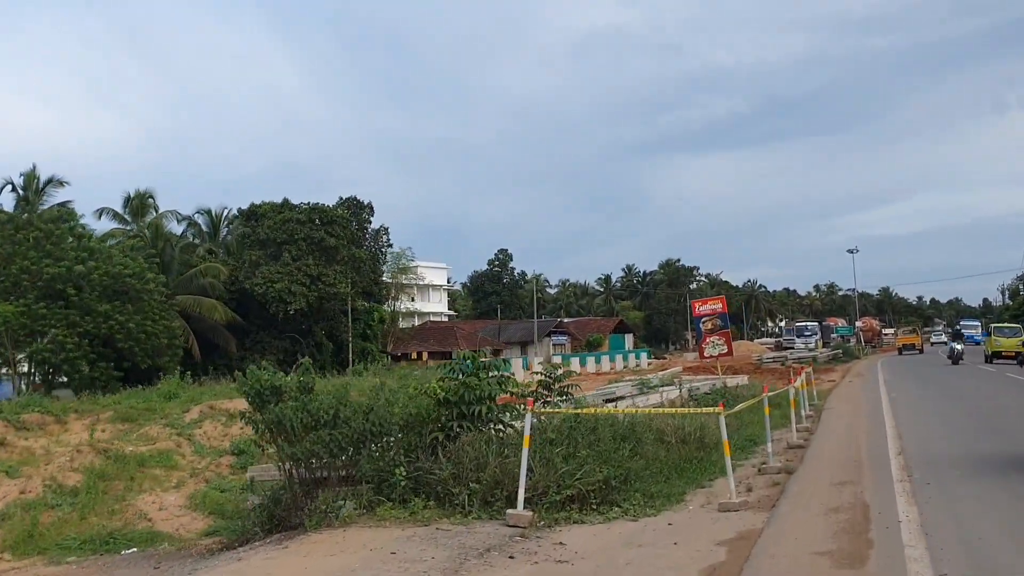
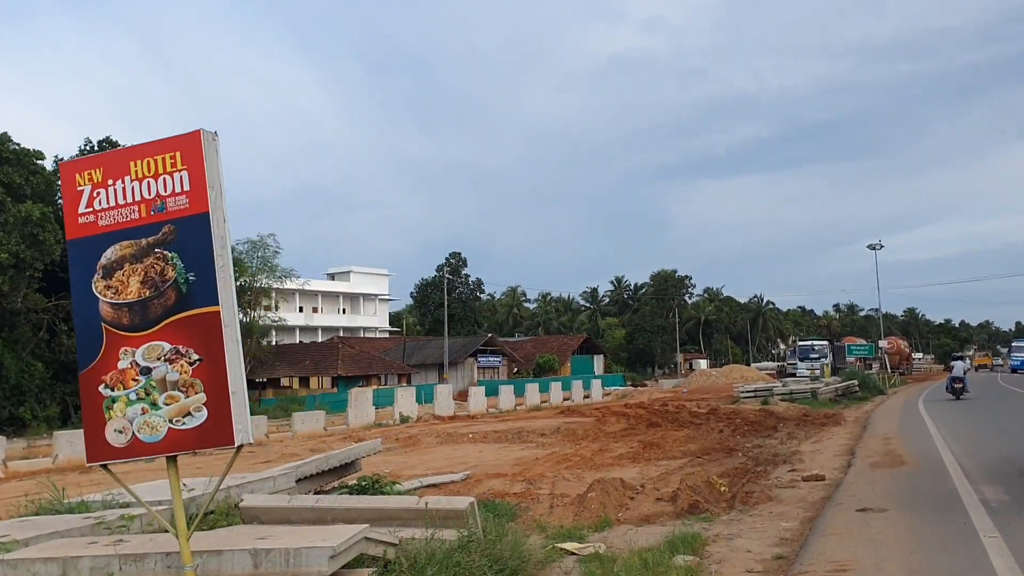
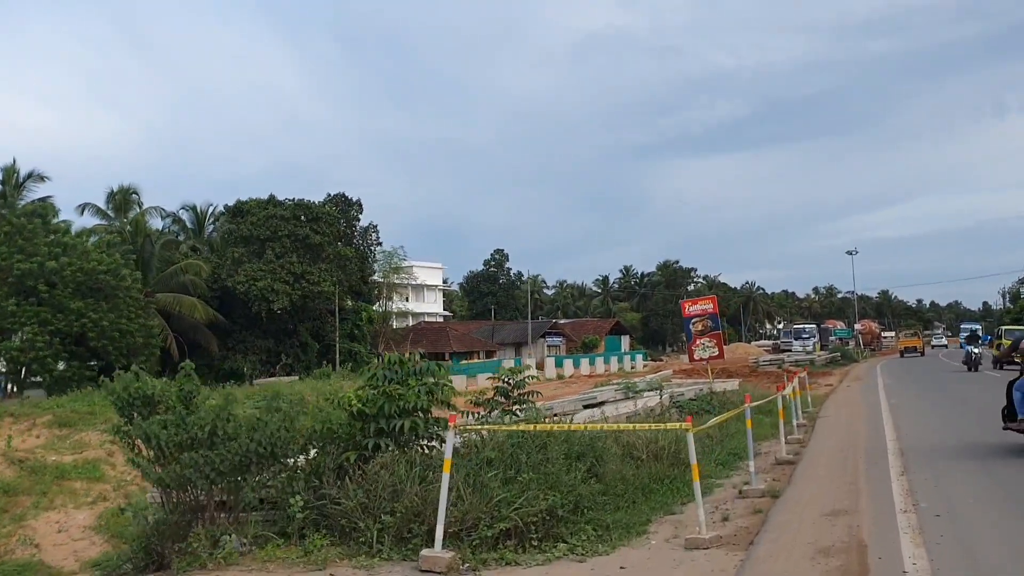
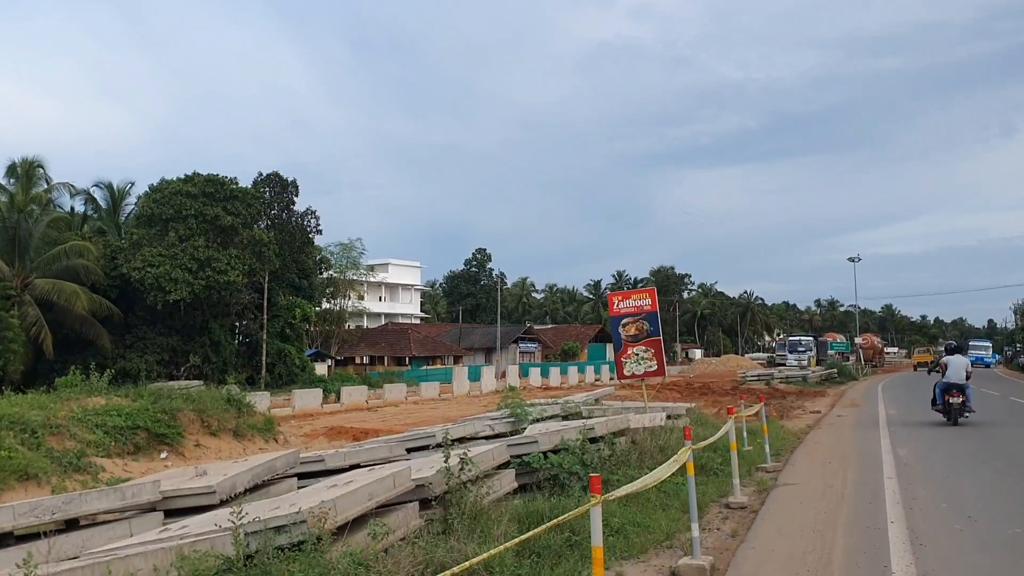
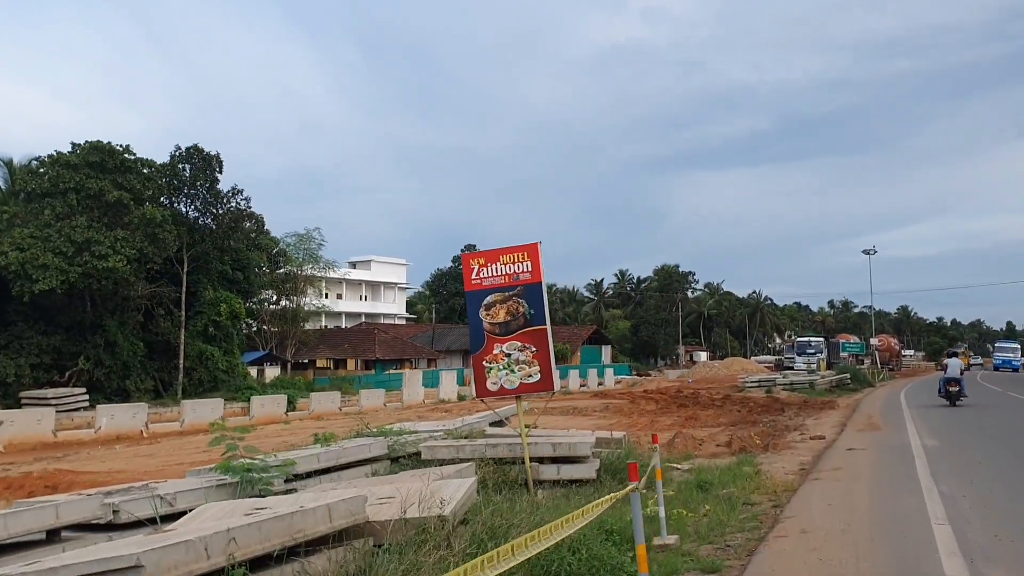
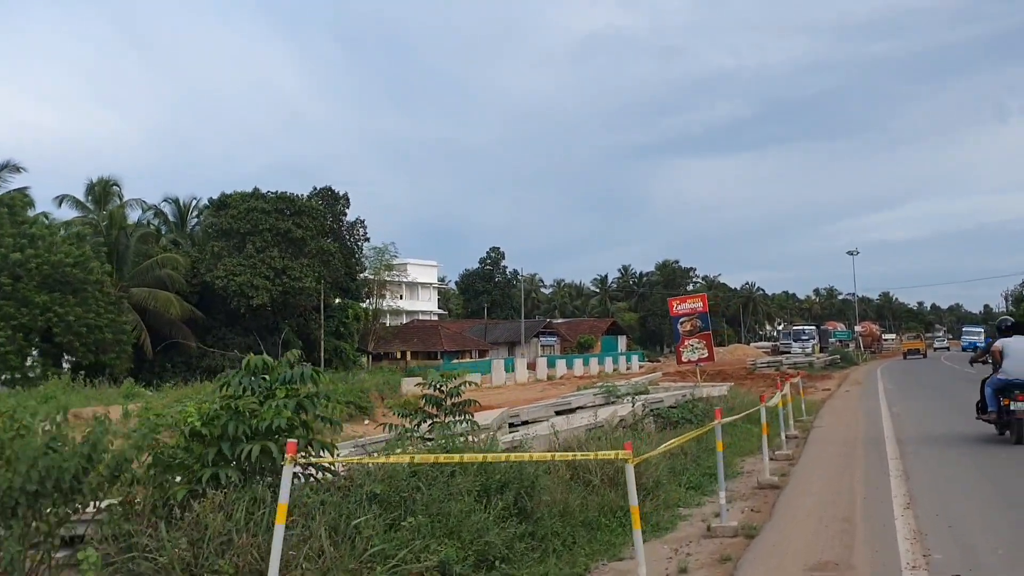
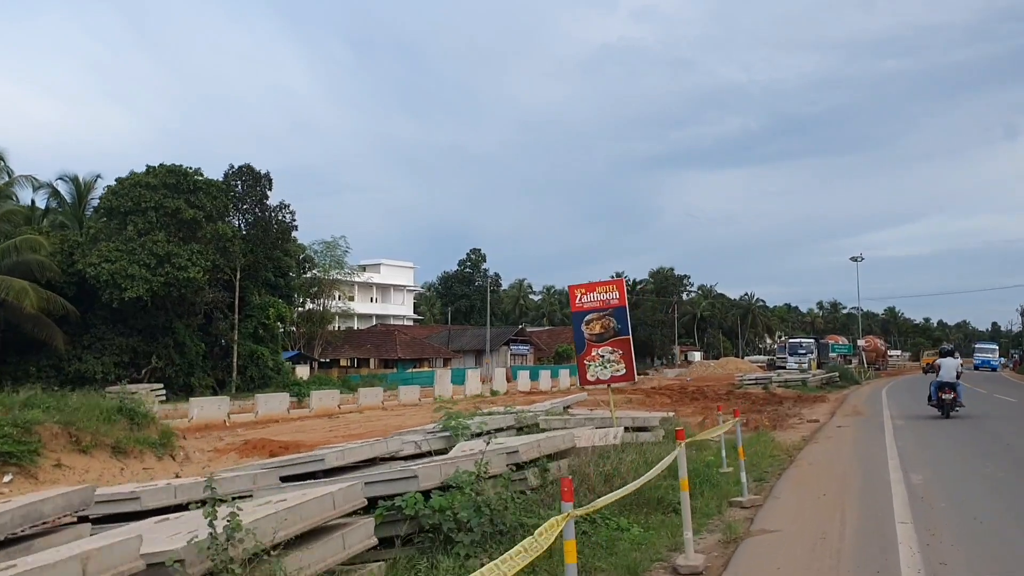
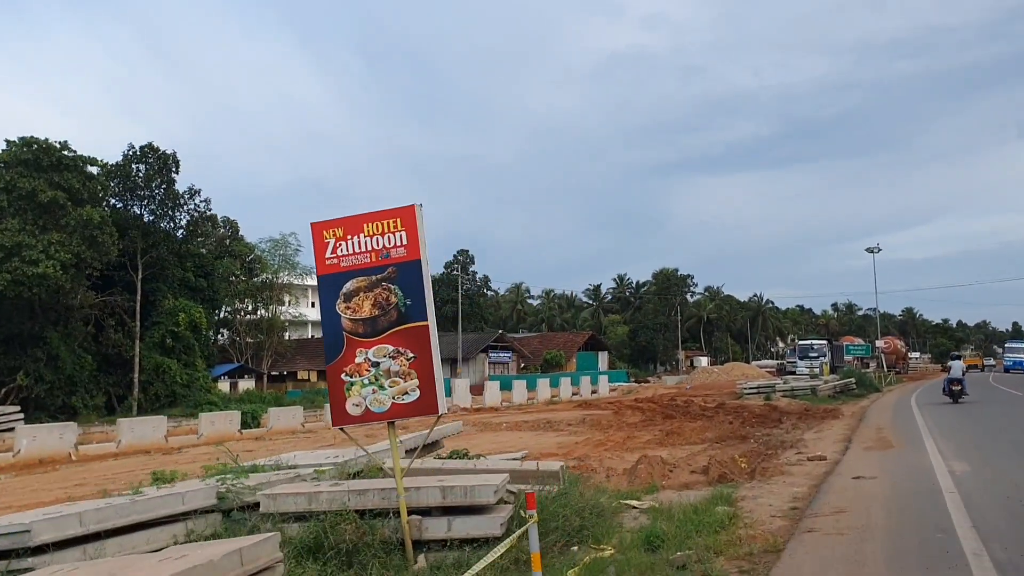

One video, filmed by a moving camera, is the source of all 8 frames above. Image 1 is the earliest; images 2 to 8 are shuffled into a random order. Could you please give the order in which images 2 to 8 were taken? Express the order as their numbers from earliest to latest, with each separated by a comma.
3, 6, 4, 7, 5, 8, 2
